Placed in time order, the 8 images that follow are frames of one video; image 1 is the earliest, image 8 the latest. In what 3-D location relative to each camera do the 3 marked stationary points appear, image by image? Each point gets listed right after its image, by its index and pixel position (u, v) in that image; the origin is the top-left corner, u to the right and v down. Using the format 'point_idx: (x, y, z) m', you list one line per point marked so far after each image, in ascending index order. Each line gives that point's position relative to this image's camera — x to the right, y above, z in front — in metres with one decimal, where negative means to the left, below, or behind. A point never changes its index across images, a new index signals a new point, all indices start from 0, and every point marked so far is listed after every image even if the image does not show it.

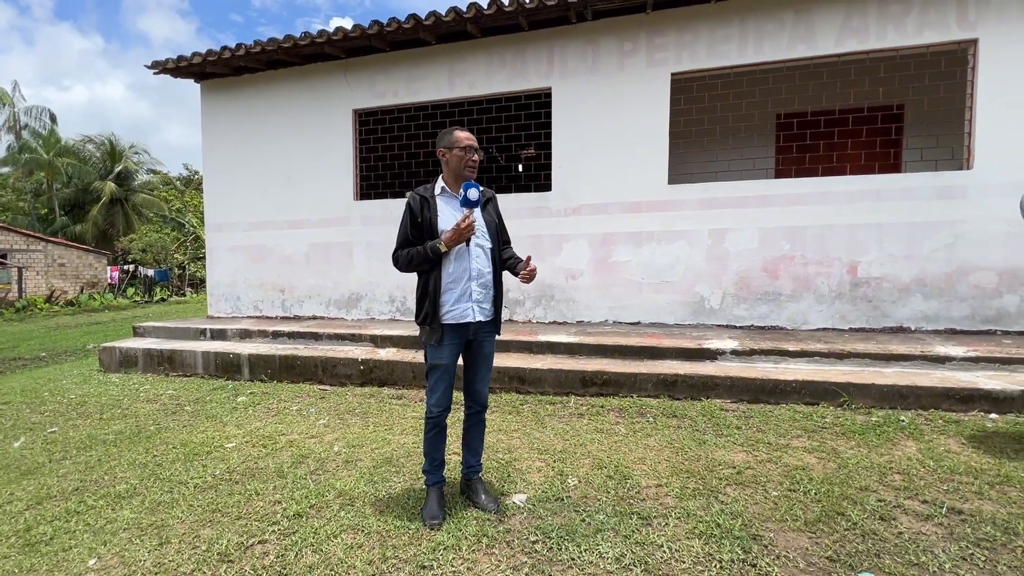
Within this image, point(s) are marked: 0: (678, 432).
0: (+1.3, -1.1, +3.6) m
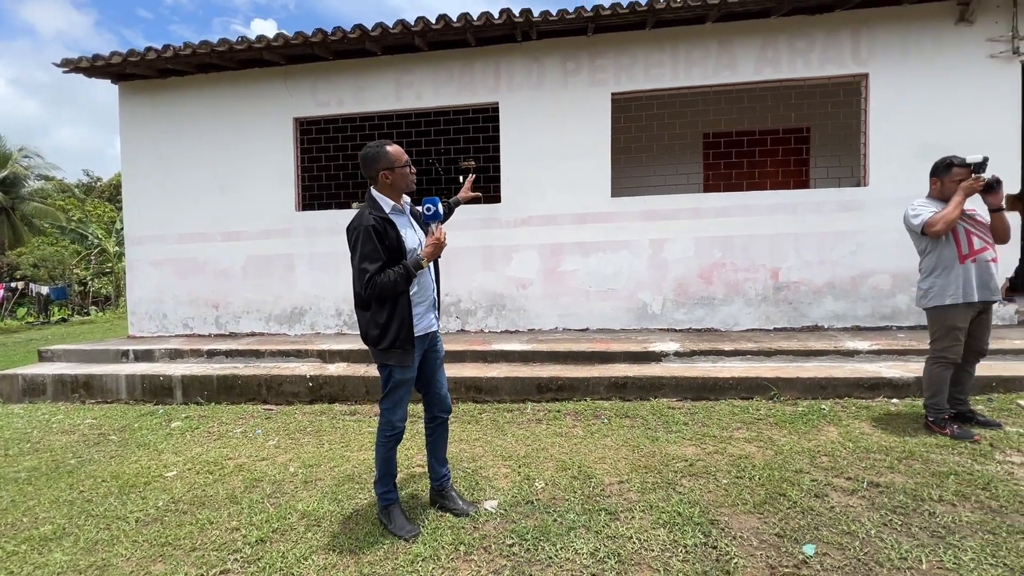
0: (+1.0, -1.1, +3.8) m
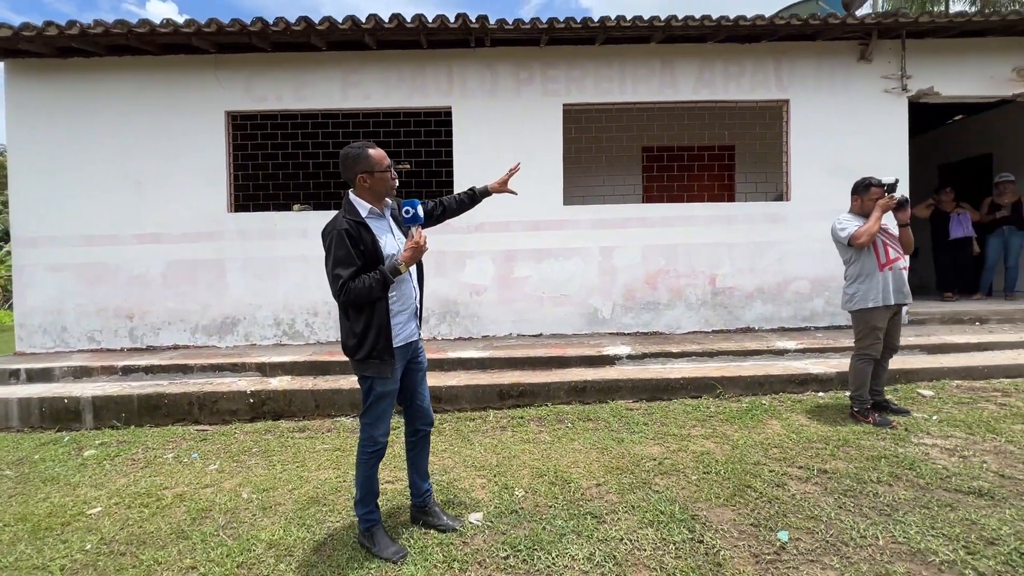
0: (+0.7, -1.2, +3.9) m
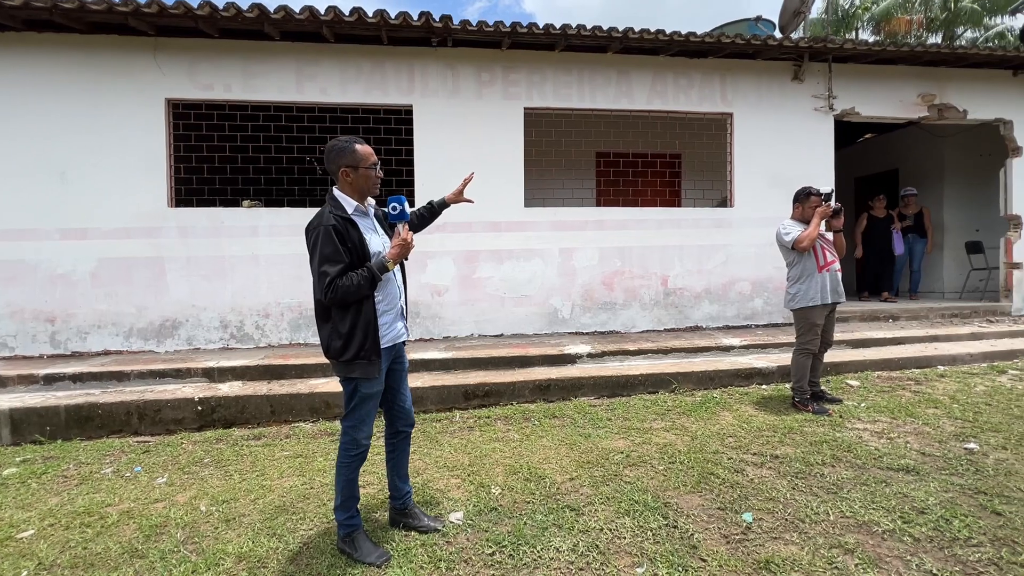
0: (+0.4, -1.2, +4.0) m
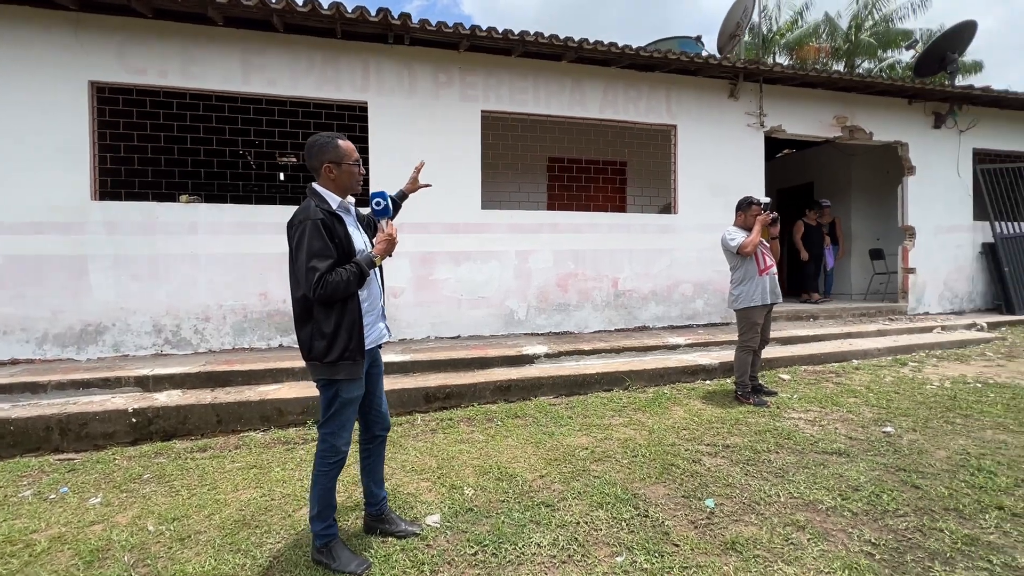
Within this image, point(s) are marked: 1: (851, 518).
0: (+0.1, -1.2, +4.0) m
1: (+1.8, -1.2, +2.5) m
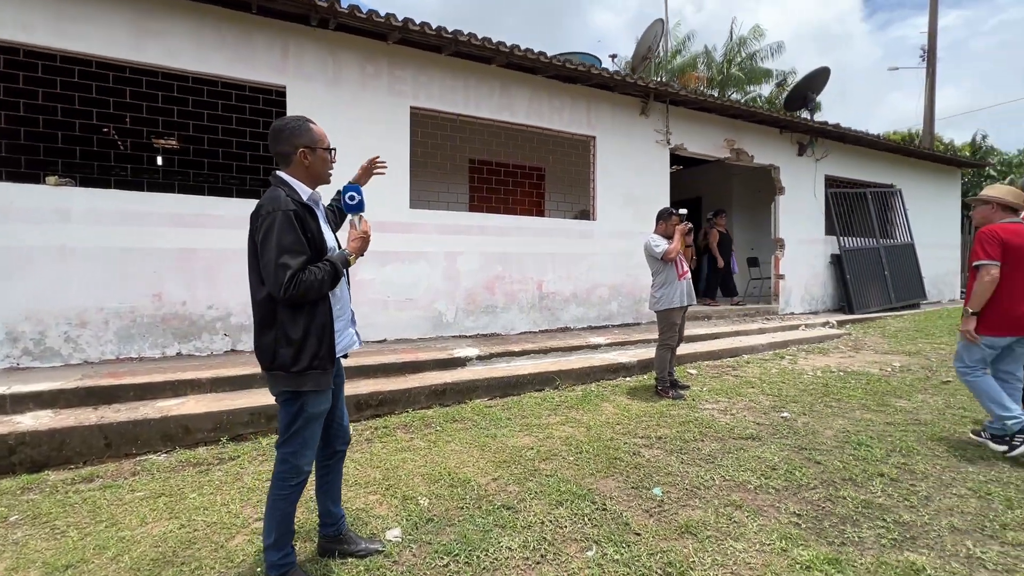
0: (-0.4, -1.2, +4.0) m
1: (+1.6, -1.2, +2.8) m
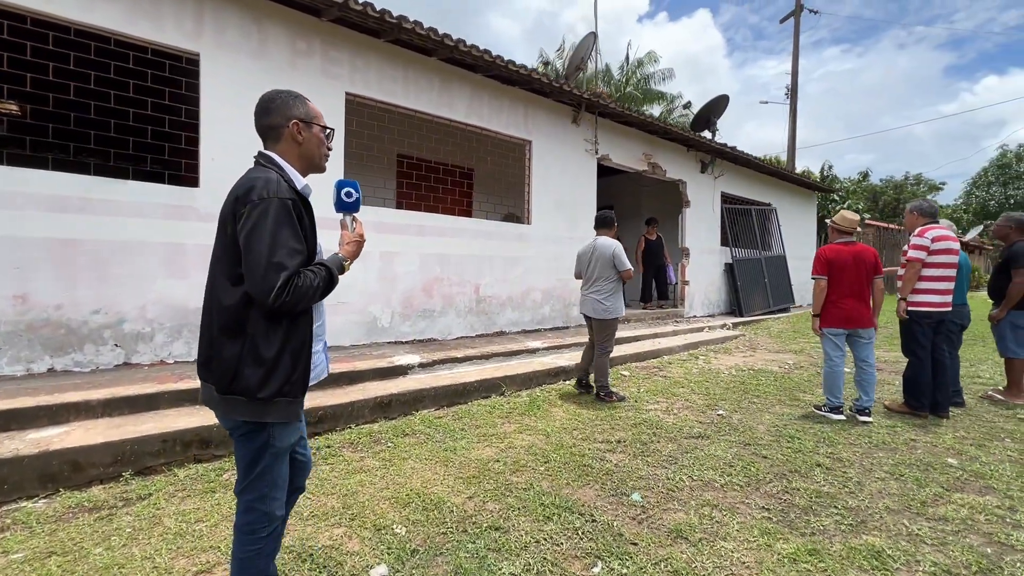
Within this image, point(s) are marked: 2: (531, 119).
0: (-0.7, -1.3, +3.7) m
1: (+1.5, -1.3, +3.0) m
2: (+0.3, +2.4, +6.8) m
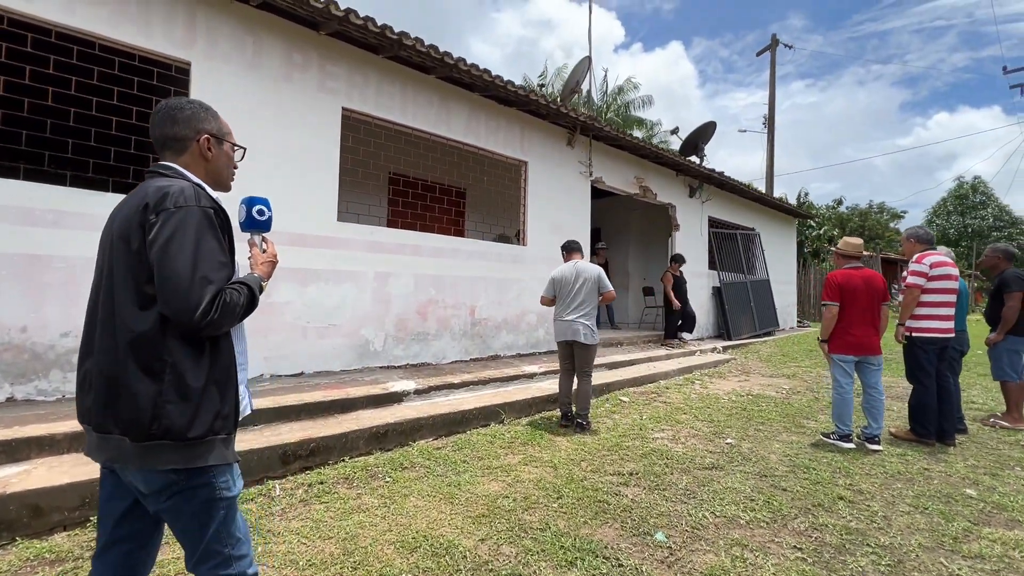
0: (-0.6, -1.4, +3.5) m
1: (+1.6, -1.5, +2.9) m
2: (+0.2, +2.1, +6.7) m
